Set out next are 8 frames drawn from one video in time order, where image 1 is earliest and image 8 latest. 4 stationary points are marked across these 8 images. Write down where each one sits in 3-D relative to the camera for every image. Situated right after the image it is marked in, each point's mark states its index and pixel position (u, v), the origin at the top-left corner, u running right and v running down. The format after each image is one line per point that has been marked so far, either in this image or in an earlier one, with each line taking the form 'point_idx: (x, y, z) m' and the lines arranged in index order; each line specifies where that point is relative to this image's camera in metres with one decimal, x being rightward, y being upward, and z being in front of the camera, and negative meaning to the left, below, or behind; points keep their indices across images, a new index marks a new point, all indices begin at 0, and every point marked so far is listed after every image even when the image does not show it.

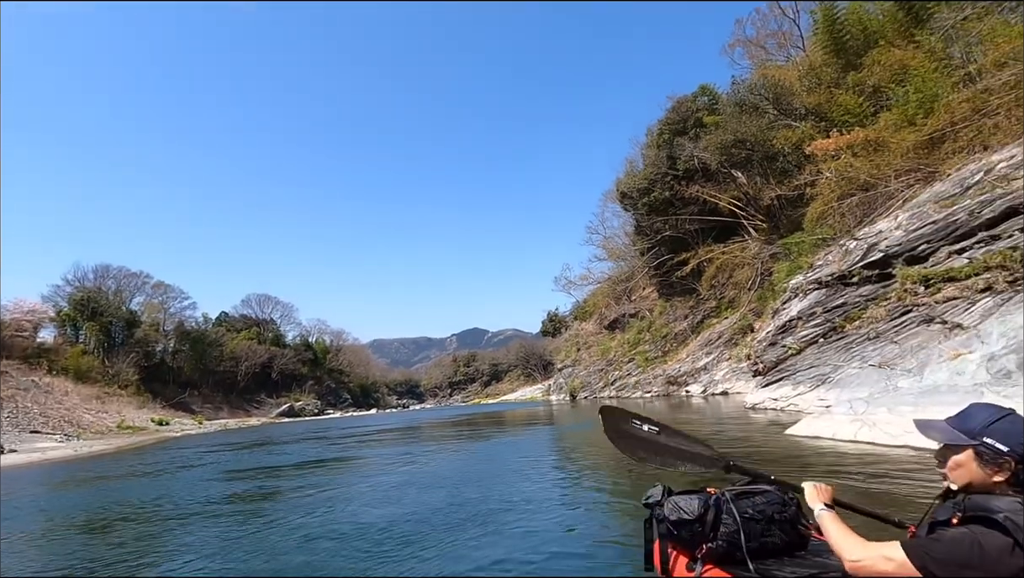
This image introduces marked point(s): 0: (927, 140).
0: (+11.1, +4.0, +16.2) m
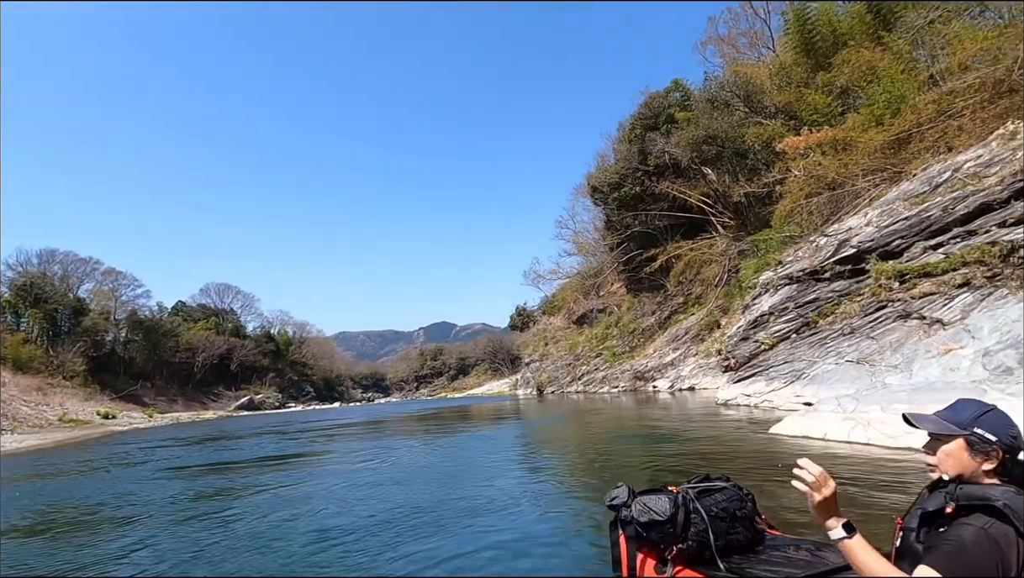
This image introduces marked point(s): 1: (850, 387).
0: (+10.3, +4.0, +16.4) m
1: (+6.1, -1.7, +10.6) m
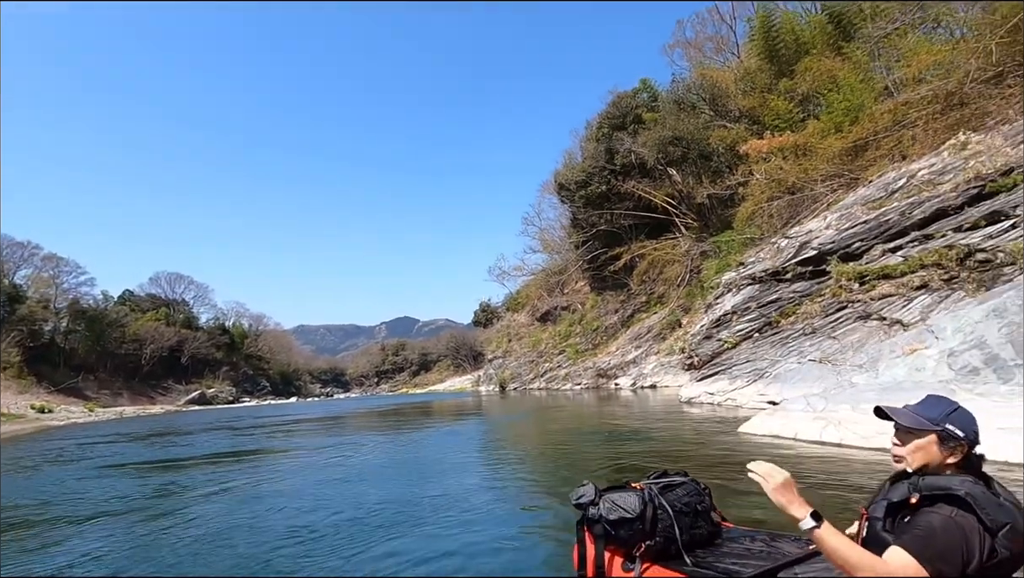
0: (+9.4, +3.9, +16.8) m
1: (+5.5, -1.7, +10.8) m
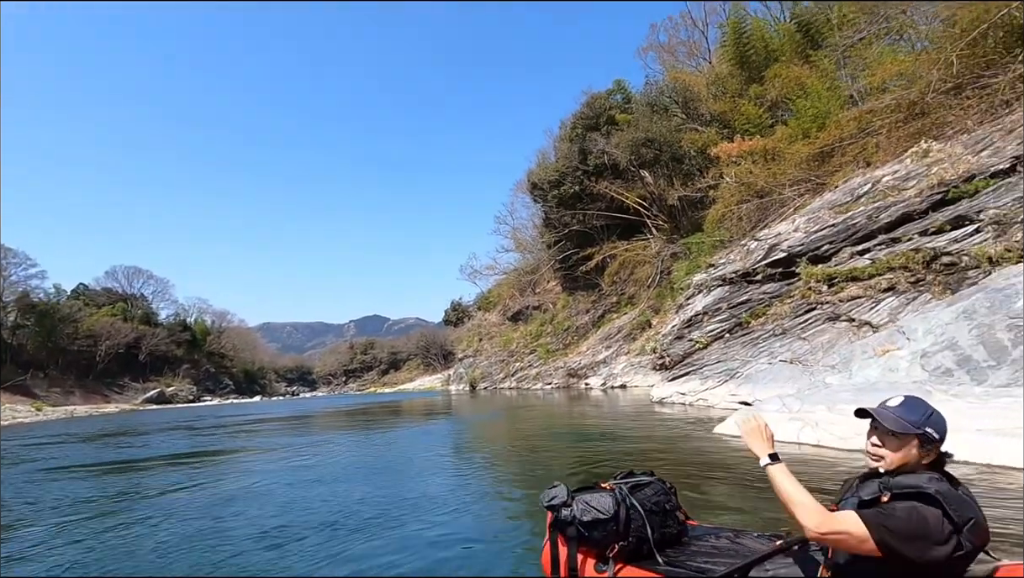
0: (+8.7, +3.9, +17.1) m
1: (+5.0, -1.7, +11.0) m
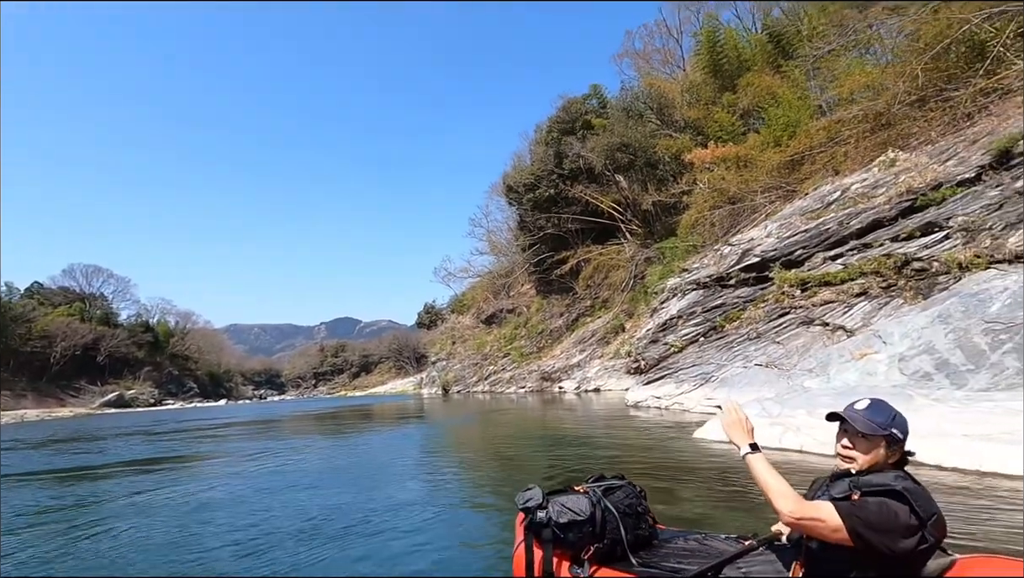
0: (+8.0, +3.7, +17.4) m
1: (+4.5, -1.8, +11.0) m
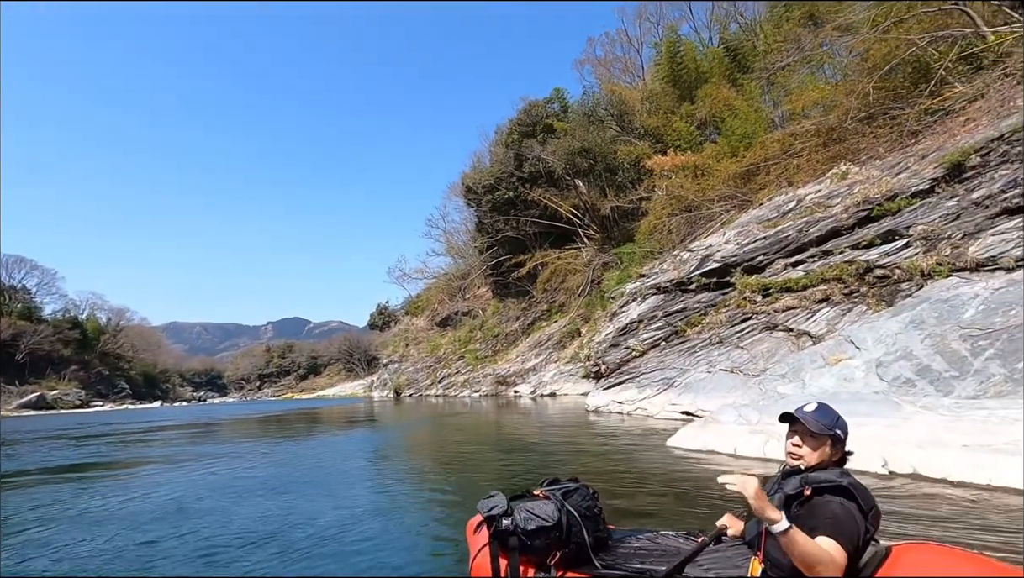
0: (+6.8, +3.5, +17.7) m
1: (+3.7, -1.9, +11.1) m
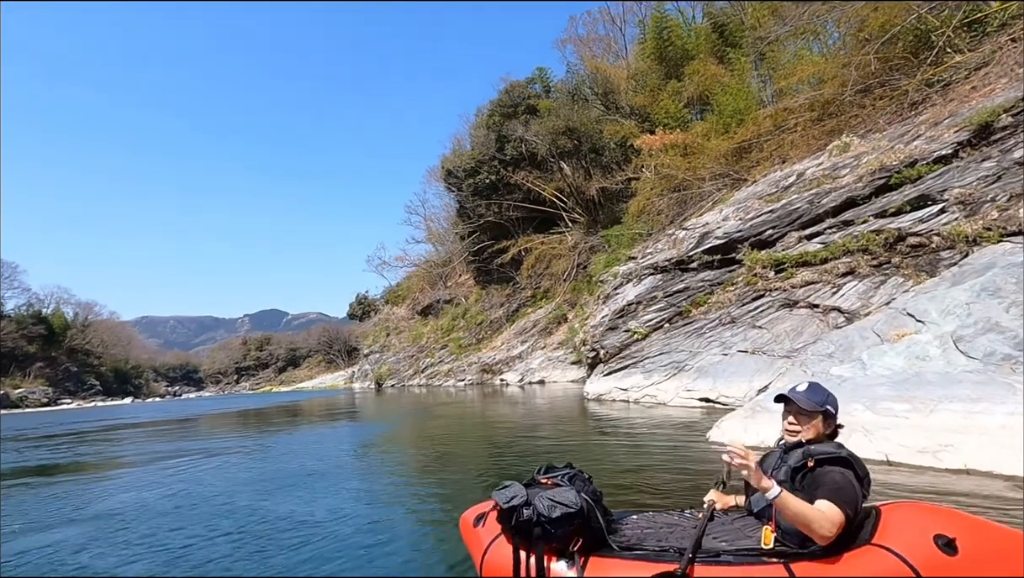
0: (+6.3, +4.0, +17.2) m
1: (+3.5, -1.6, +10.6) m
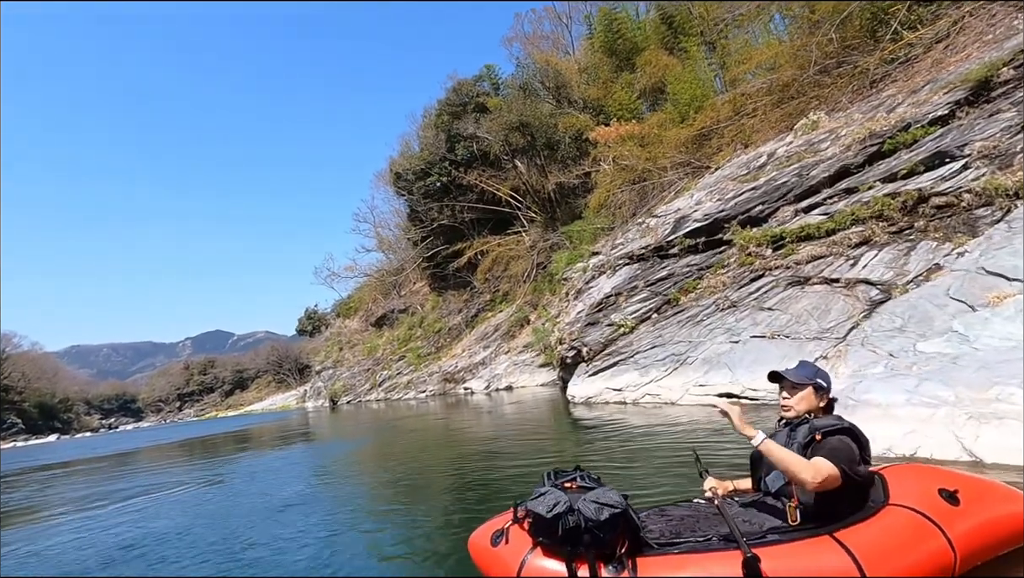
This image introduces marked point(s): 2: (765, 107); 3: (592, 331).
0: (+5.0, +4.2, +16.9) m
1: (+3.0, -1.4, +10.0) m
2: (+6.2, +4.5, +15.1) m
3: (+1.3, -1.2, +15.2) m
